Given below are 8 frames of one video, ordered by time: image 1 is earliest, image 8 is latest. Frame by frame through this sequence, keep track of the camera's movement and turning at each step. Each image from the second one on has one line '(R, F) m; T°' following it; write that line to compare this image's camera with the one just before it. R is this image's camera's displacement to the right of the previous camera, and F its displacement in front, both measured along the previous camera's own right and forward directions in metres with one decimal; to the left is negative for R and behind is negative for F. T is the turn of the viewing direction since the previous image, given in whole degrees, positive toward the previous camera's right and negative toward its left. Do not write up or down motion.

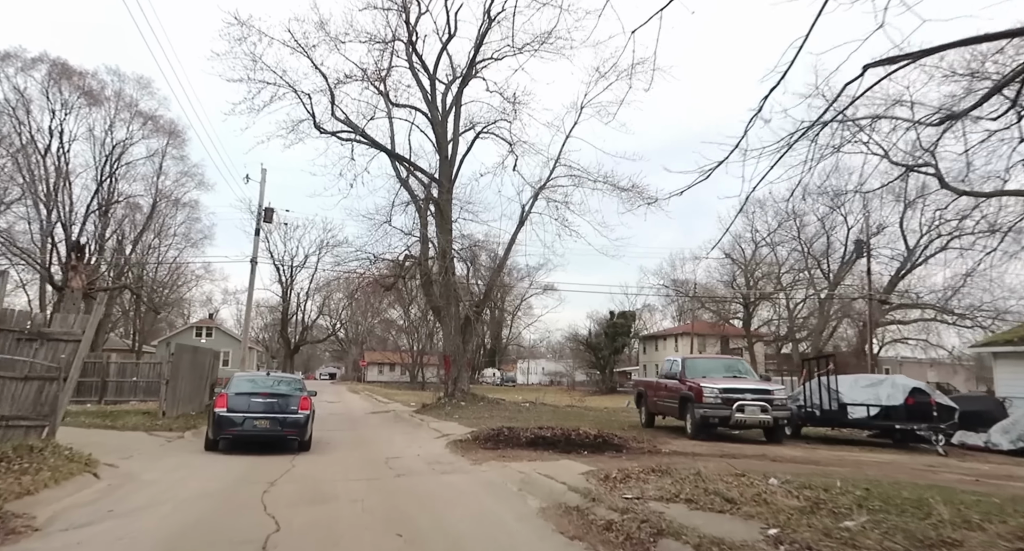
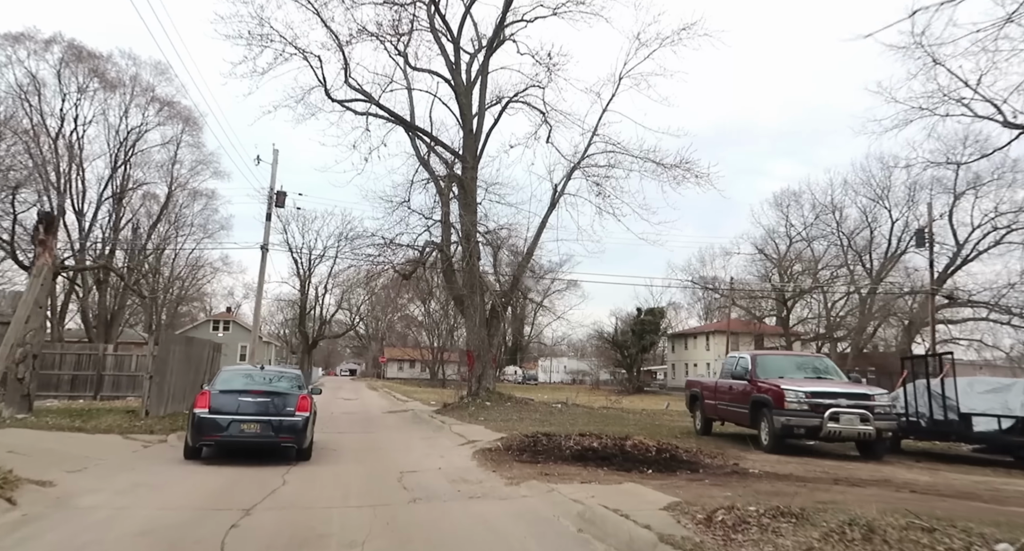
(-0.3, +2.2) m; -2°
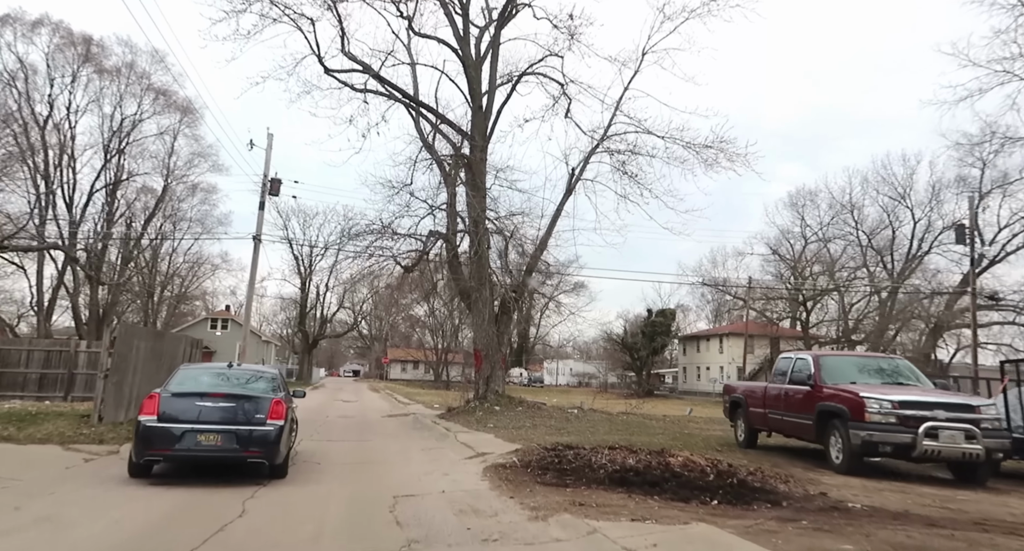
(-0.2, +1.9) m; 0°
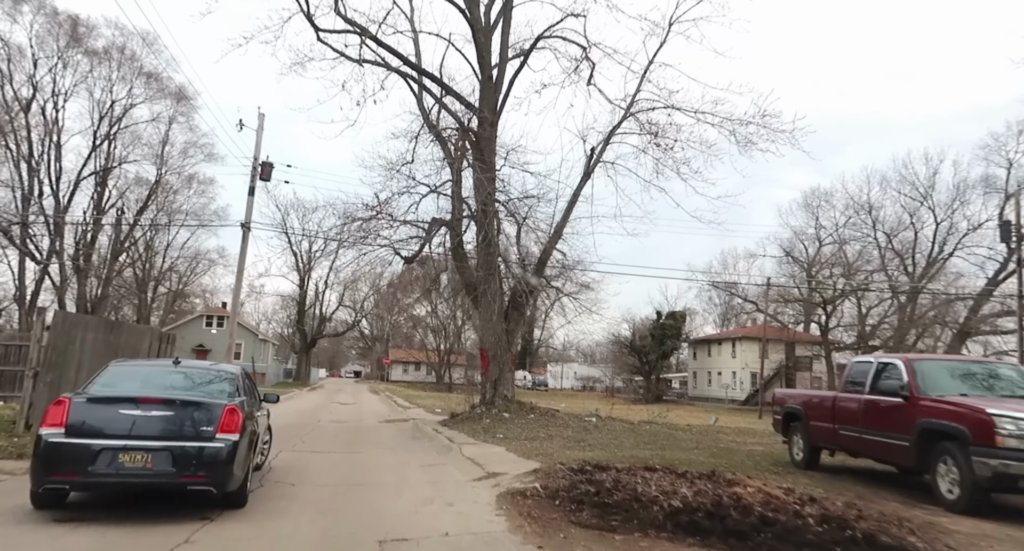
(-0.2, +2.0) m; 0°
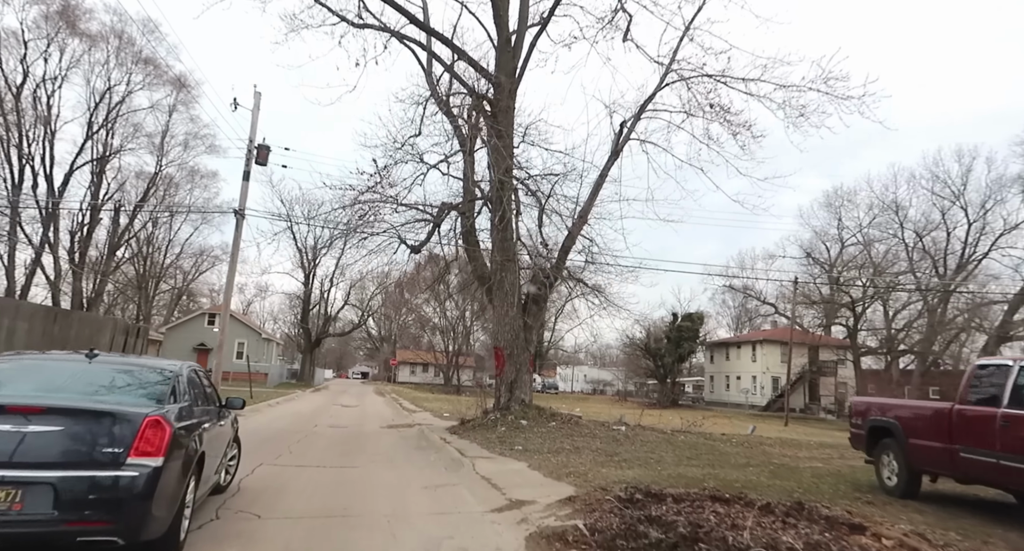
(-0.2, +2.0) m; -1°
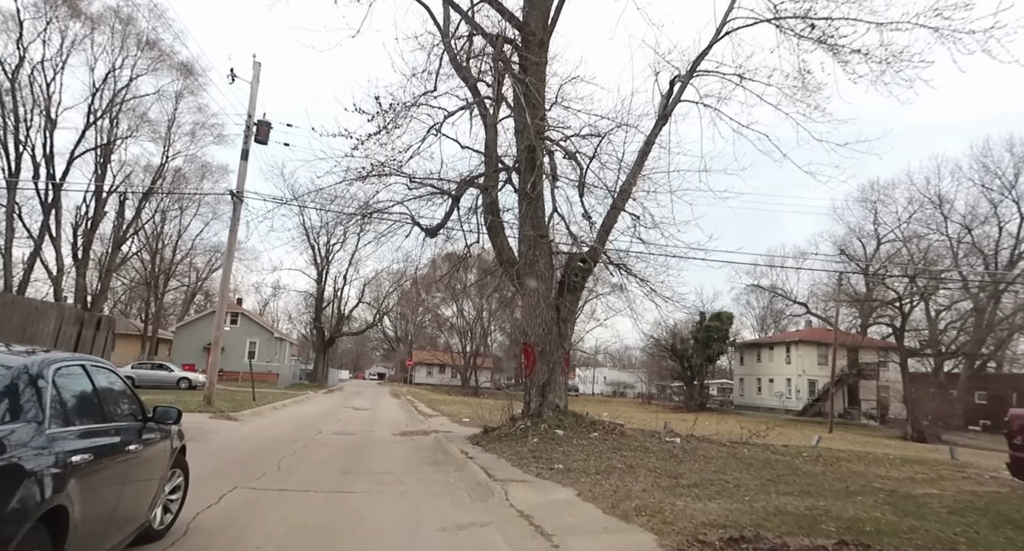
(-0.3, +2.3) m; -1°
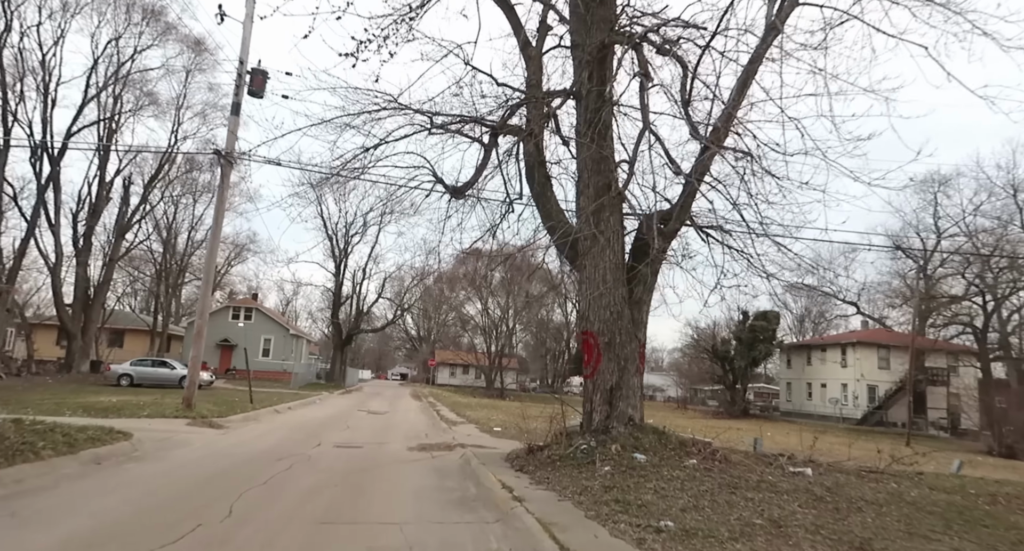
(-0.5, +3.6) m; -2°
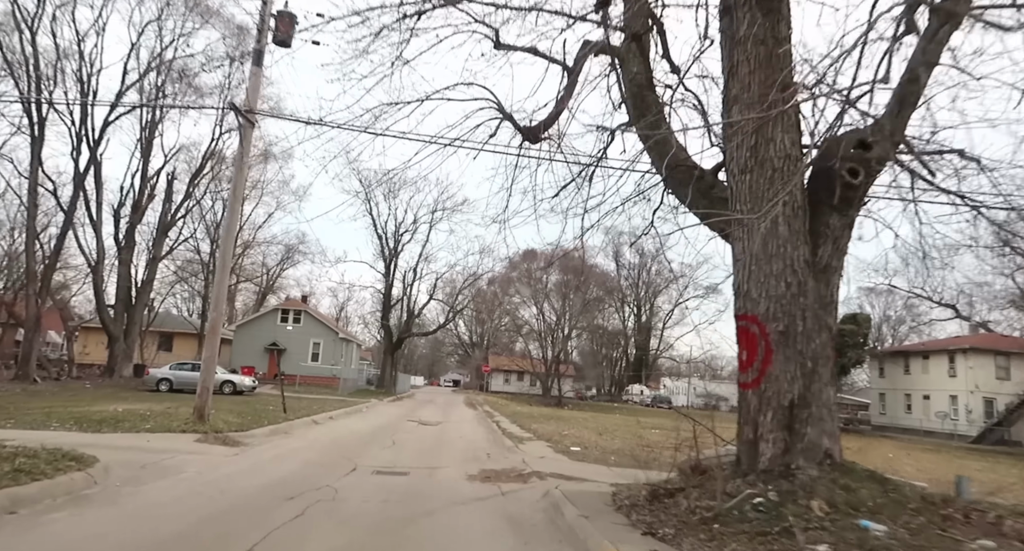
(-0.6, +3.4) m; -4°
